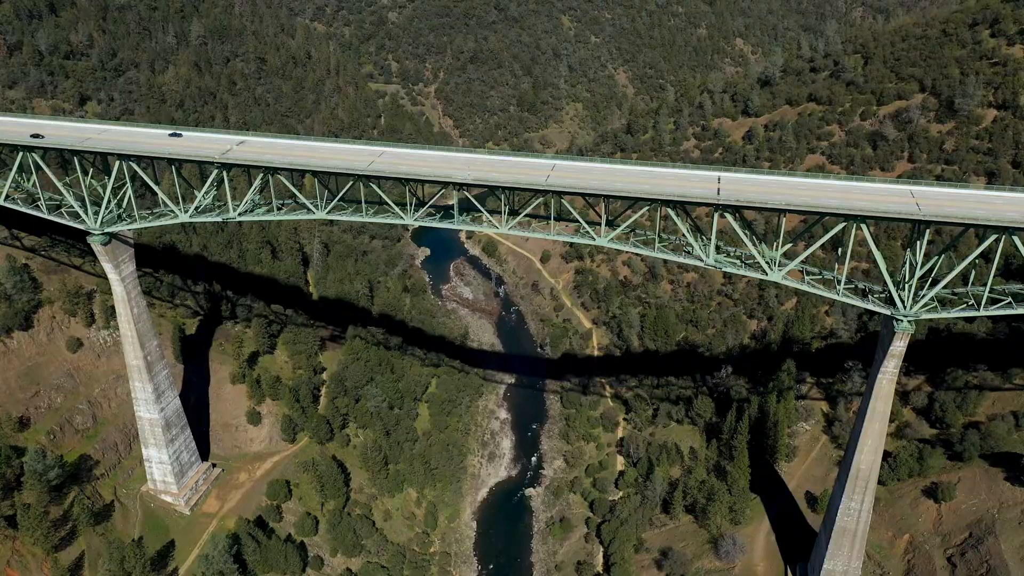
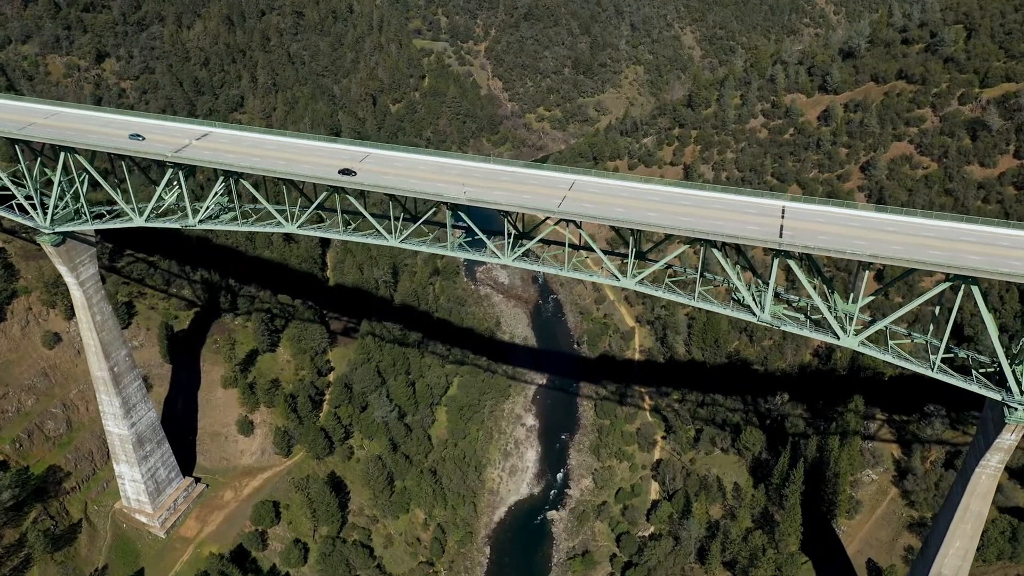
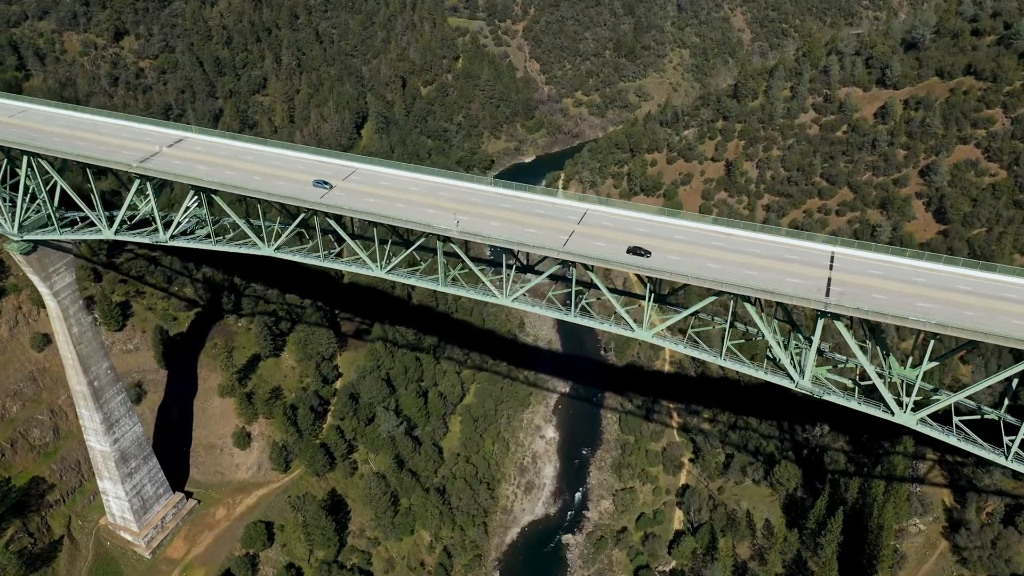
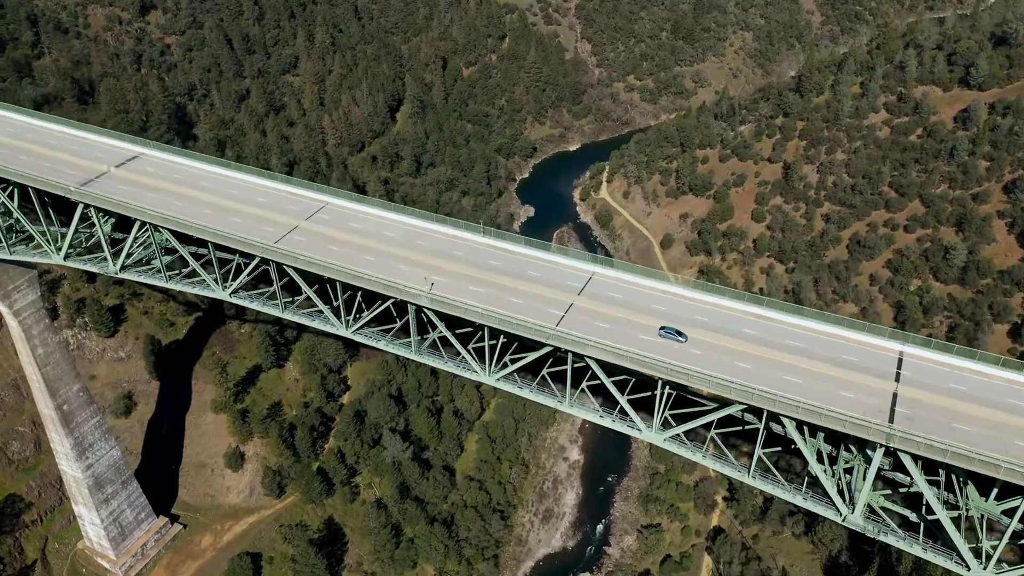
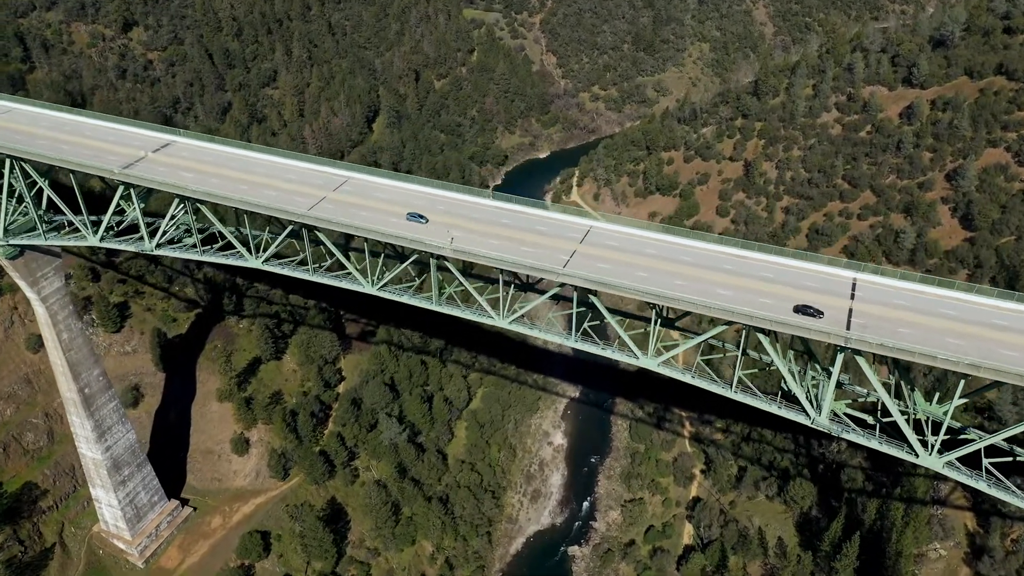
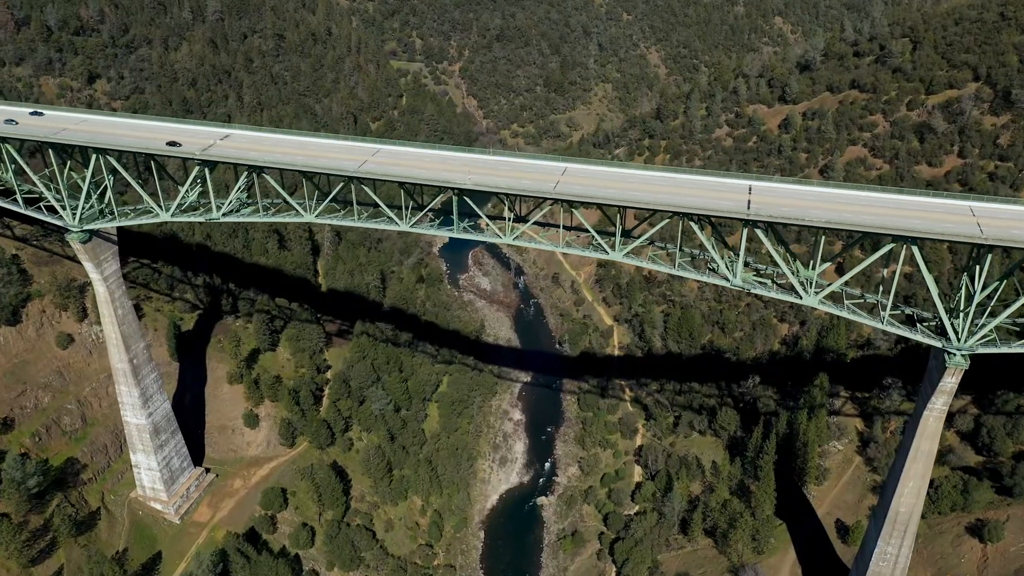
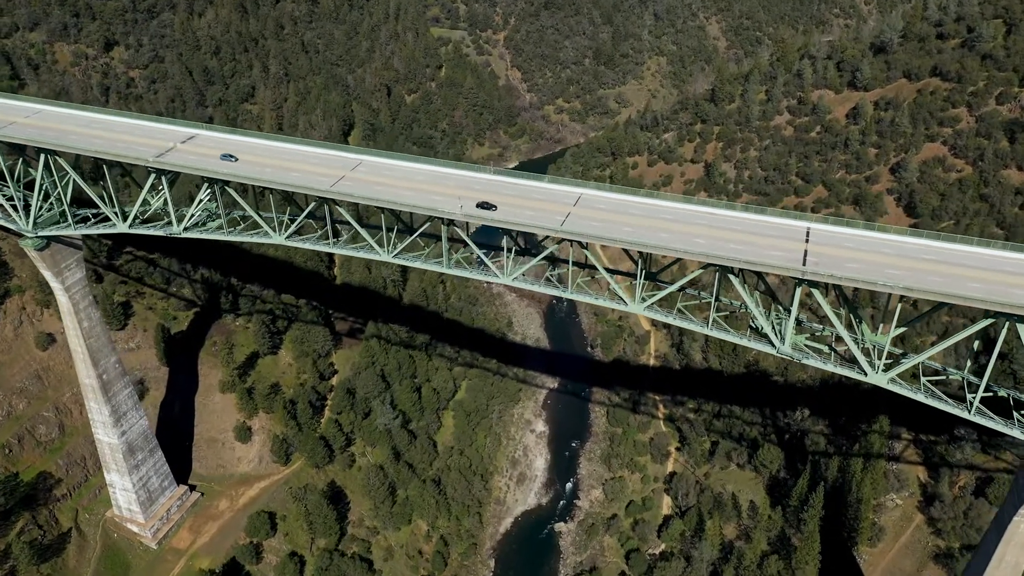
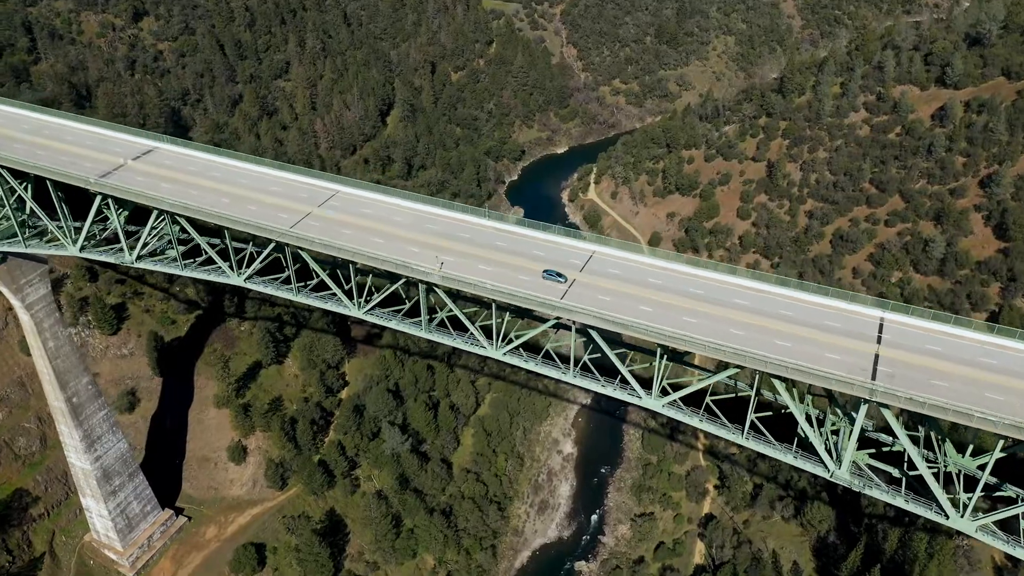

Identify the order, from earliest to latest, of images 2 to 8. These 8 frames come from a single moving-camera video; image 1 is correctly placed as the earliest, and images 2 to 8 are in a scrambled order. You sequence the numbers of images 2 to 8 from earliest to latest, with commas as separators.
6, 2, 7, 3, 5, 8, 4
